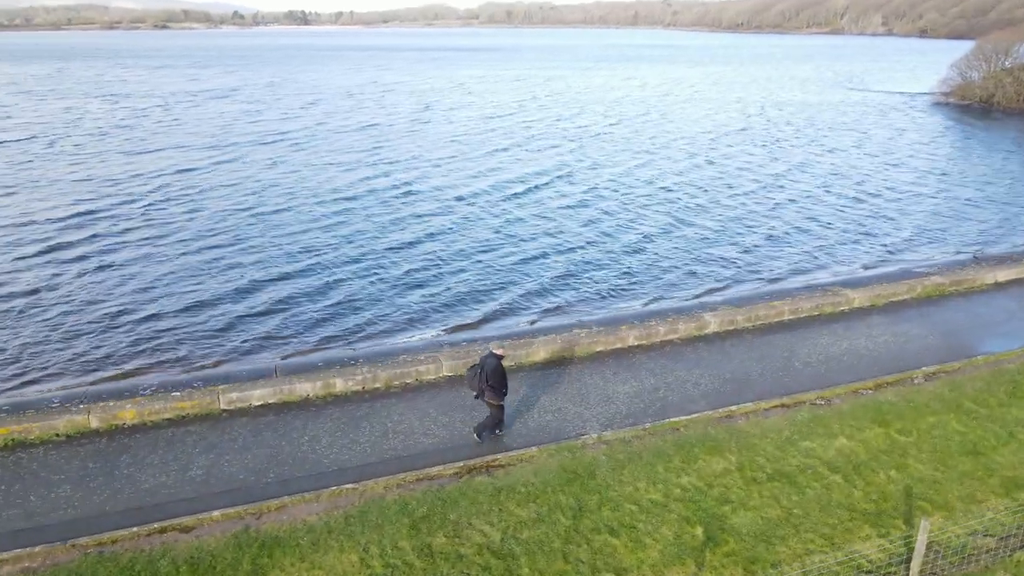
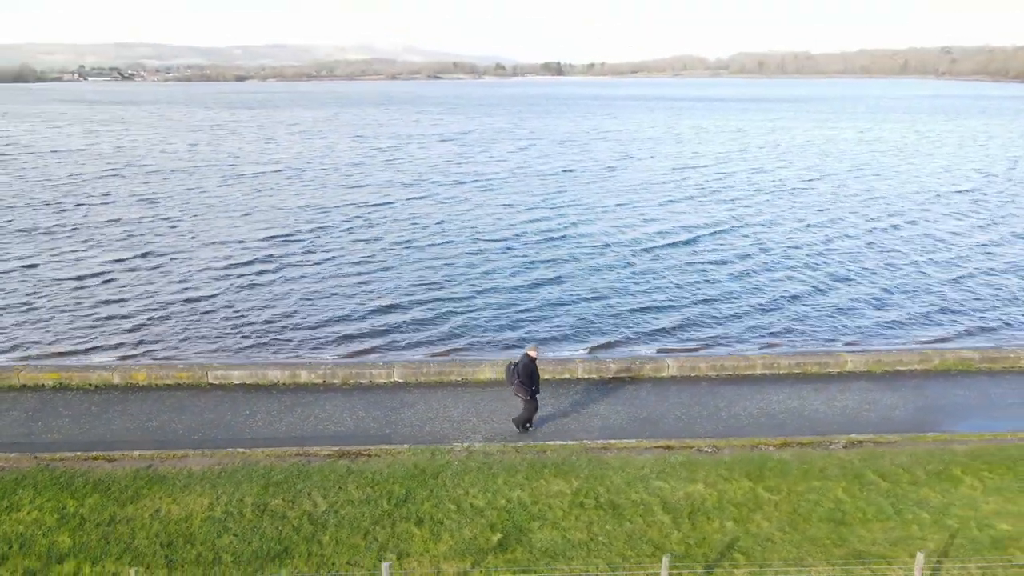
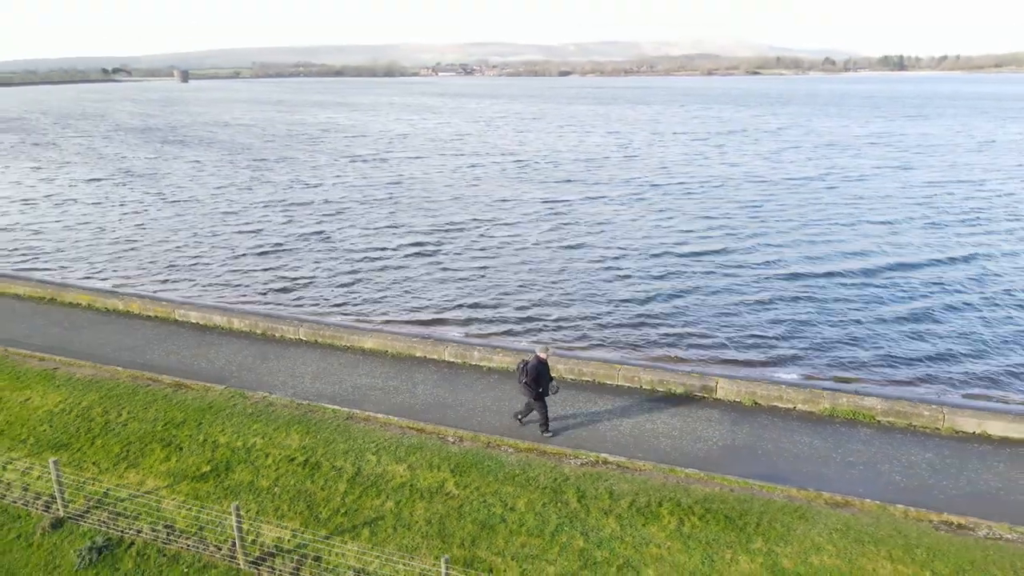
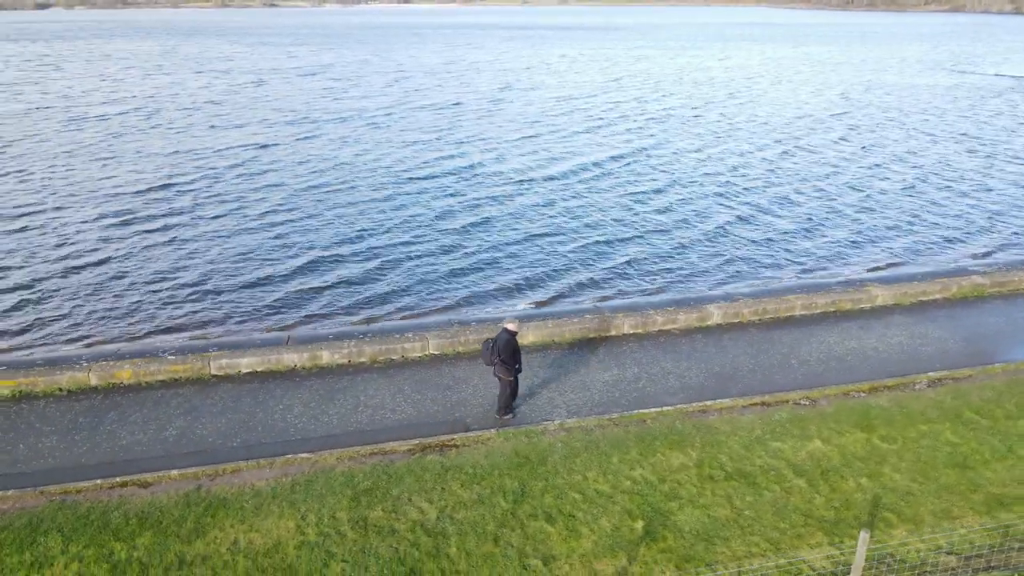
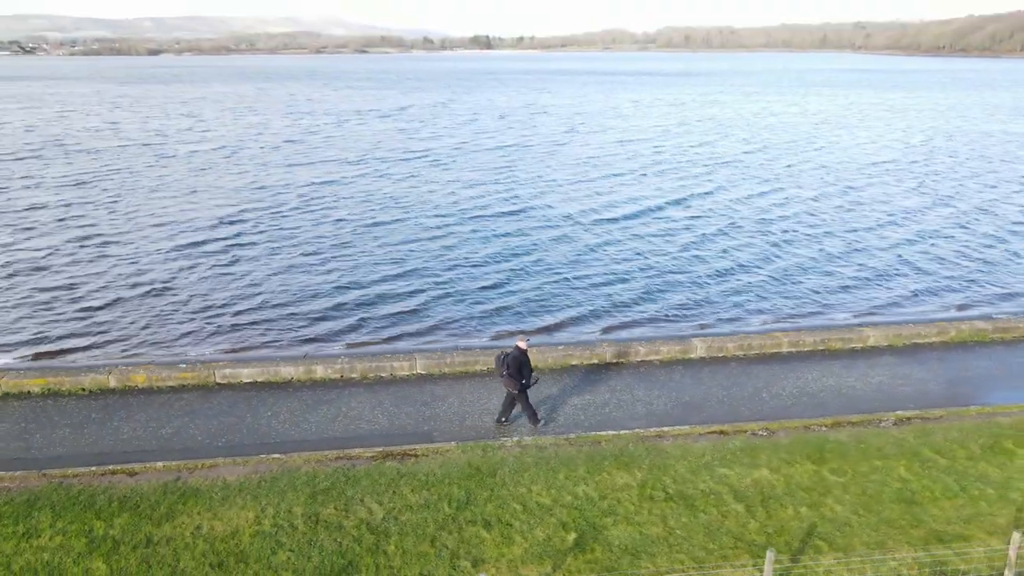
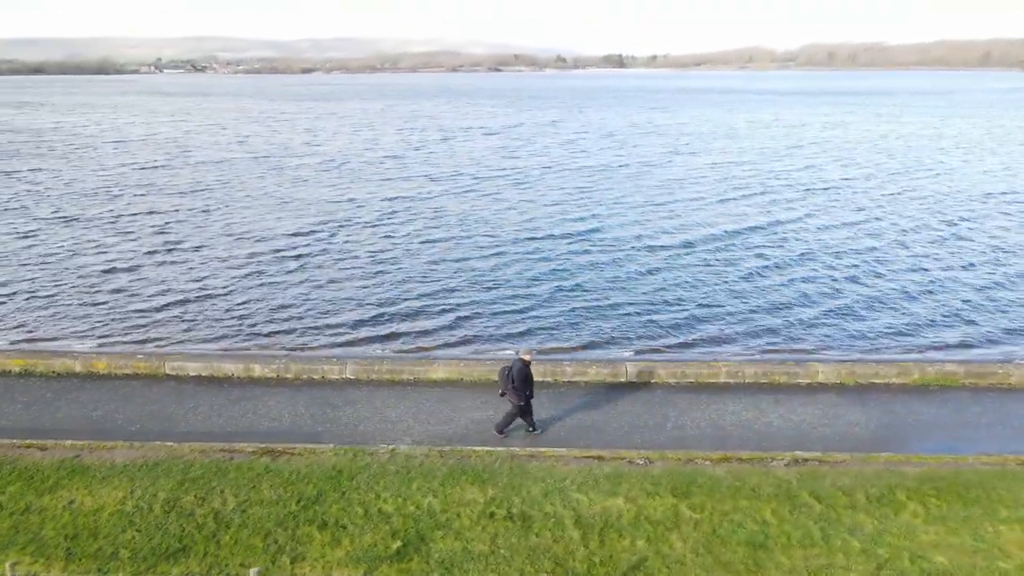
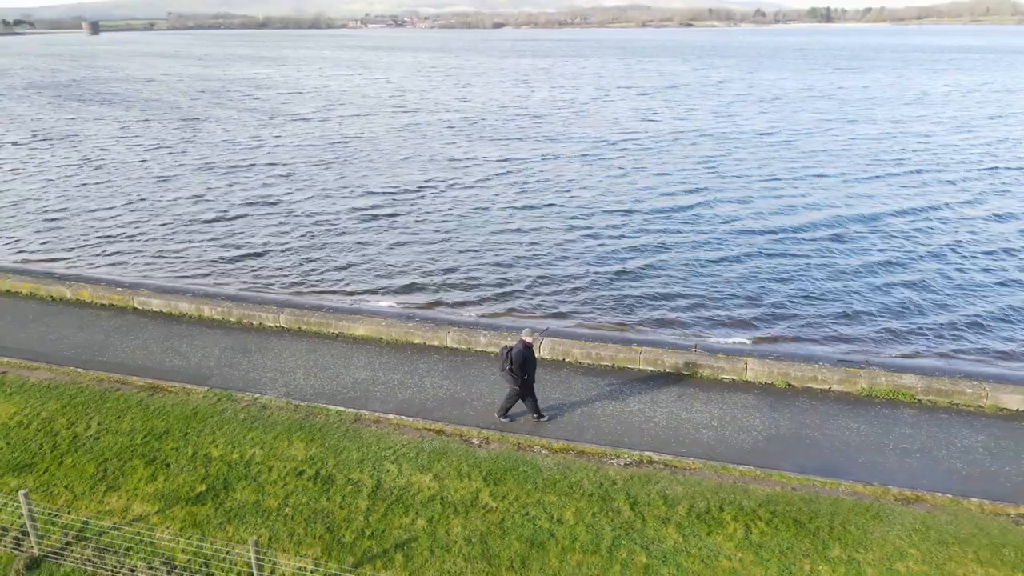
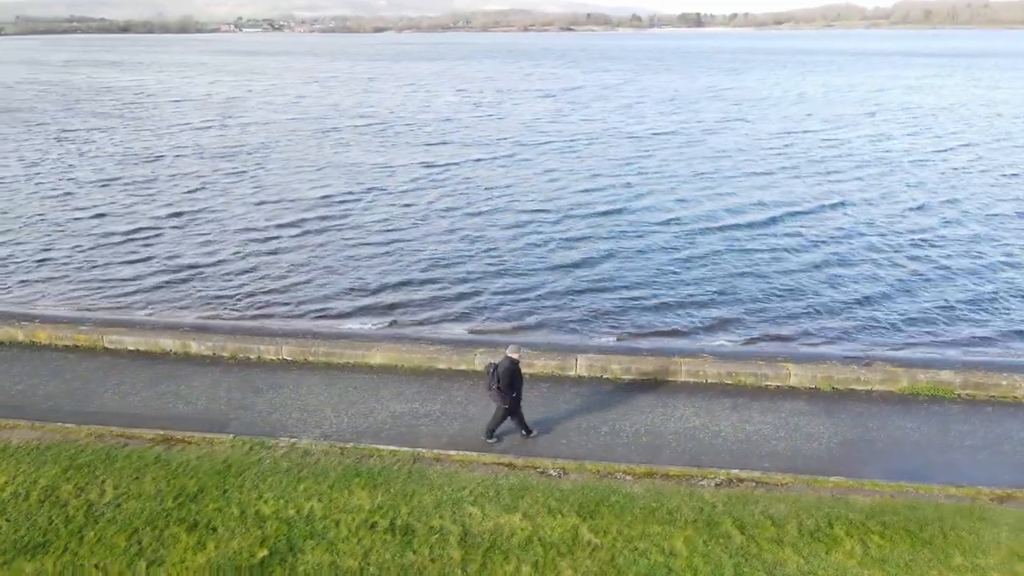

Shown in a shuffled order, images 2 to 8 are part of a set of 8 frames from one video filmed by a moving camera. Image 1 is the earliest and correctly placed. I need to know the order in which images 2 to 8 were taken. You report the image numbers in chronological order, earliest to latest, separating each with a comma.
4, 5, 2, 6, 8, 7, 3
